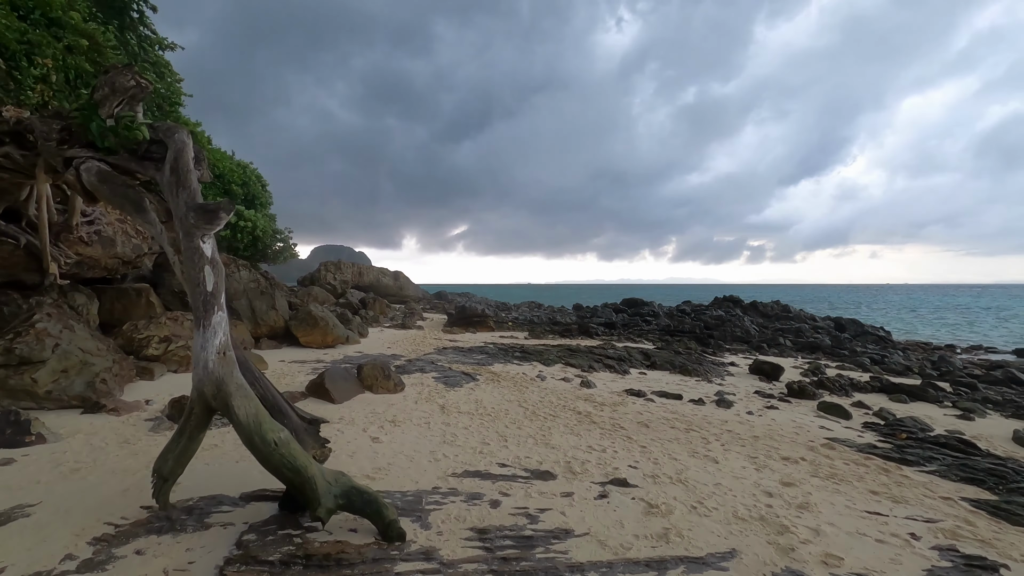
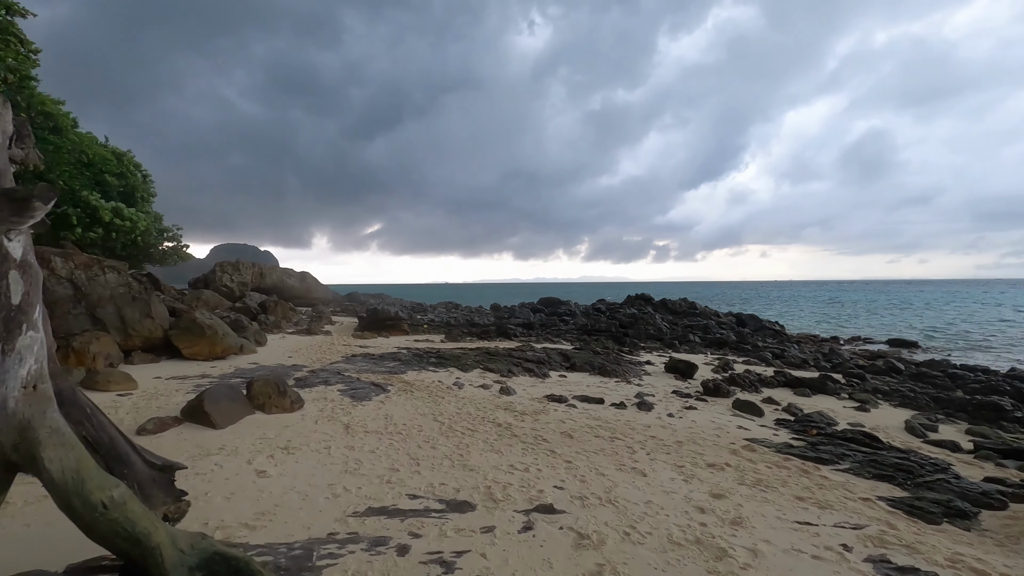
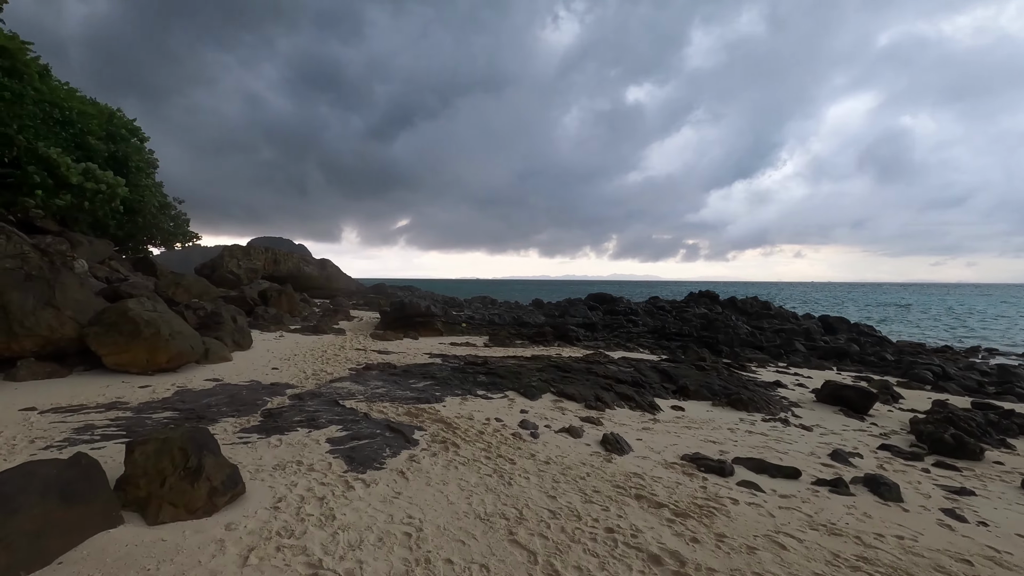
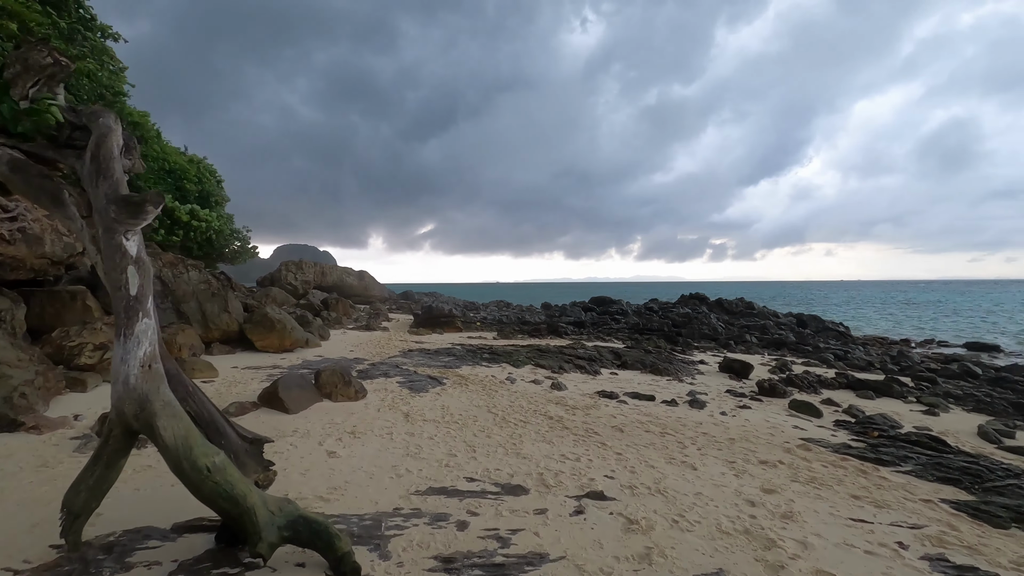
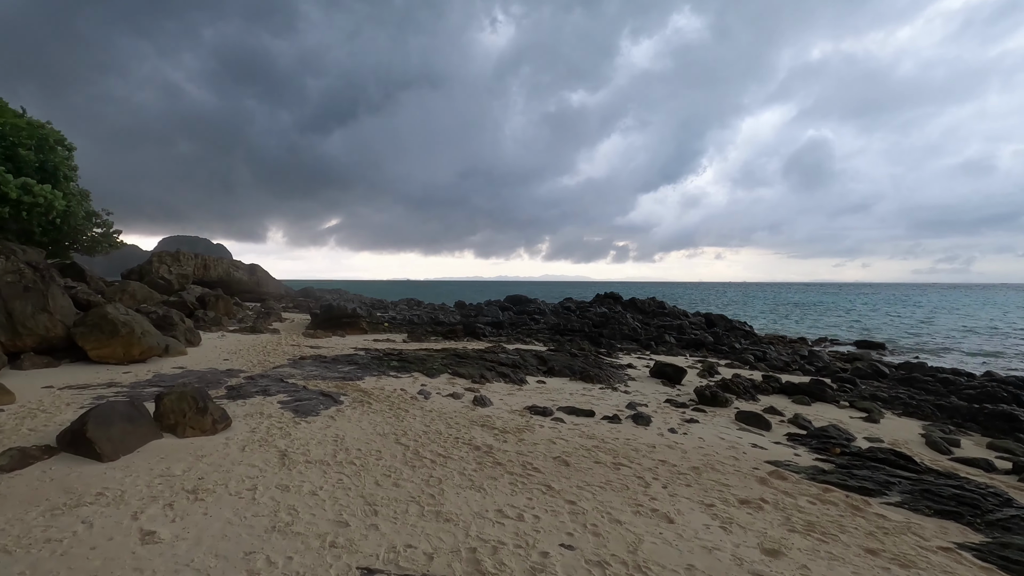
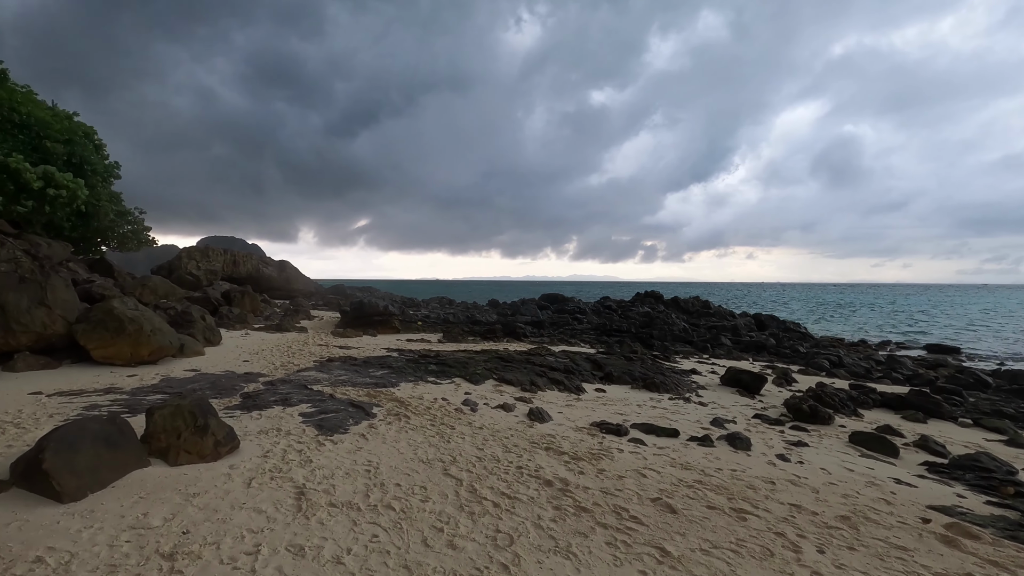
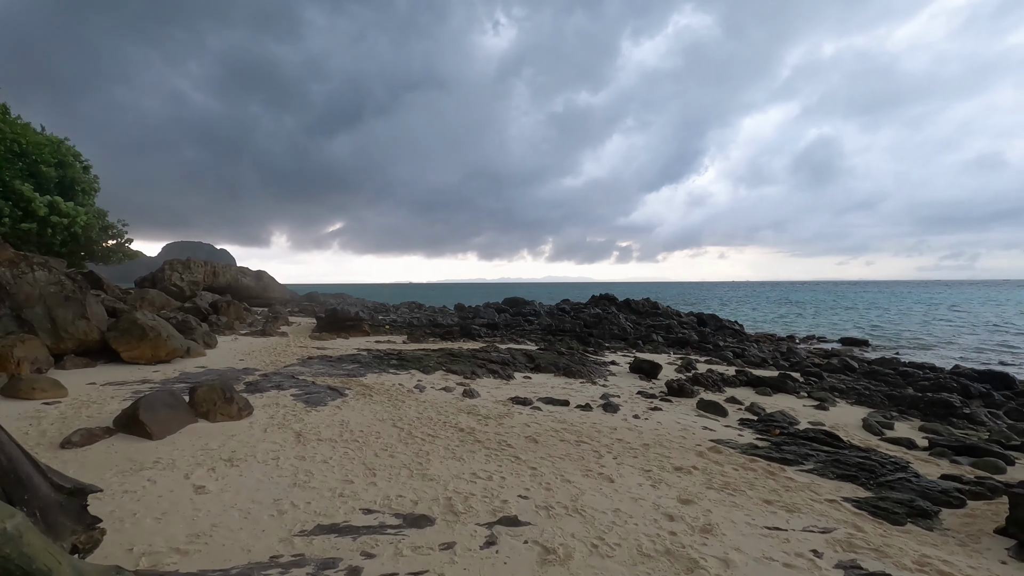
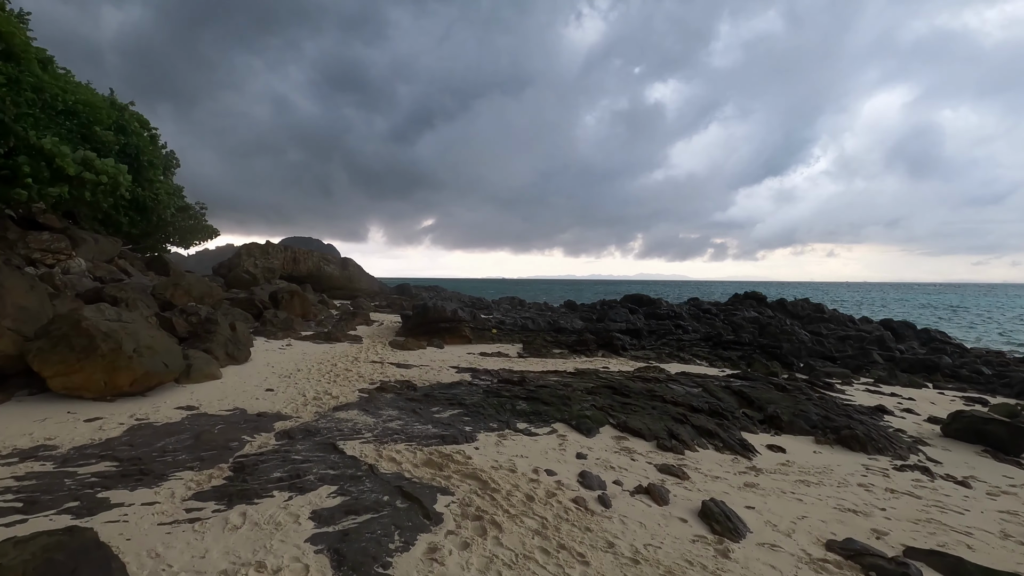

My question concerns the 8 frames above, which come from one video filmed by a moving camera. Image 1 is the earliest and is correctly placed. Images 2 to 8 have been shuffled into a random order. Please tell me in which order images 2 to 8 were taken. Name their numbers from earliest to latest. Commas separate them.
4, 2, 7, 5, 6, 3, 8
